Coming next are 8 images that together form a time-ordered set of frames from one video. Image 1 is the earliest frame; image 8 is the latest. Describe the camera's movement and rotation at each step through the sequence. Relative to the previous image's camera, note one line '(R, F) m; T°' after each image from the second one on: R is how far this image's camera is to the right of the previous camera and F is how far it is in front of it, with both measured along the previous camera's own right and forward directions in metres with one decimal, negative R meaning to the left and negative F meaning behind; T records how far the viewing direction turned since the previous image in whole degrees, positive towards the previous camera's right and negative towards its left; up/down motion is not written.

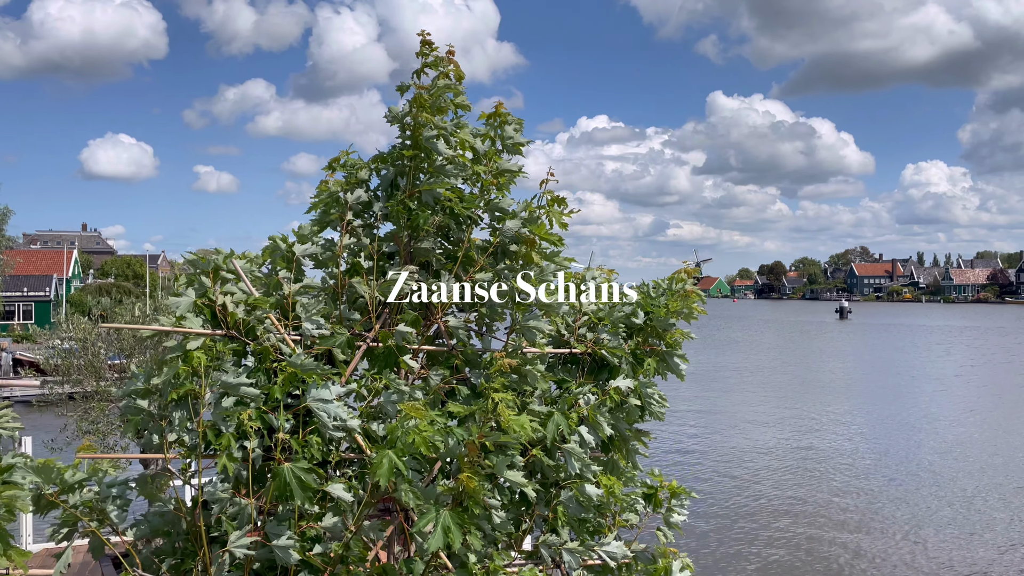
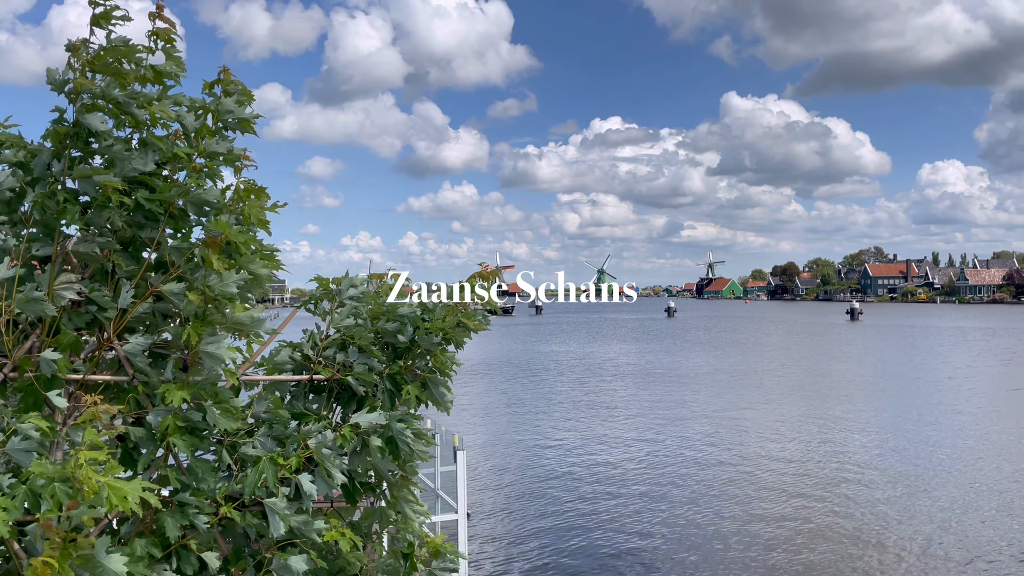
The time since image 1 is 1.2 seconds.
(+0.8, +0.6) m; -1°
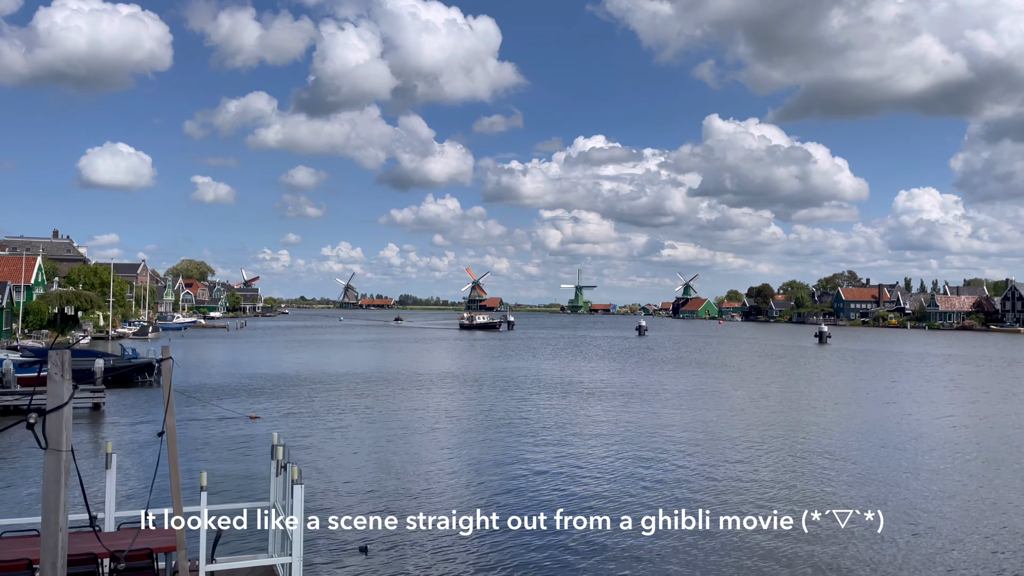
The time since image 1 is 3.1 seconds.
(+1.2, +0.9) m; +1°
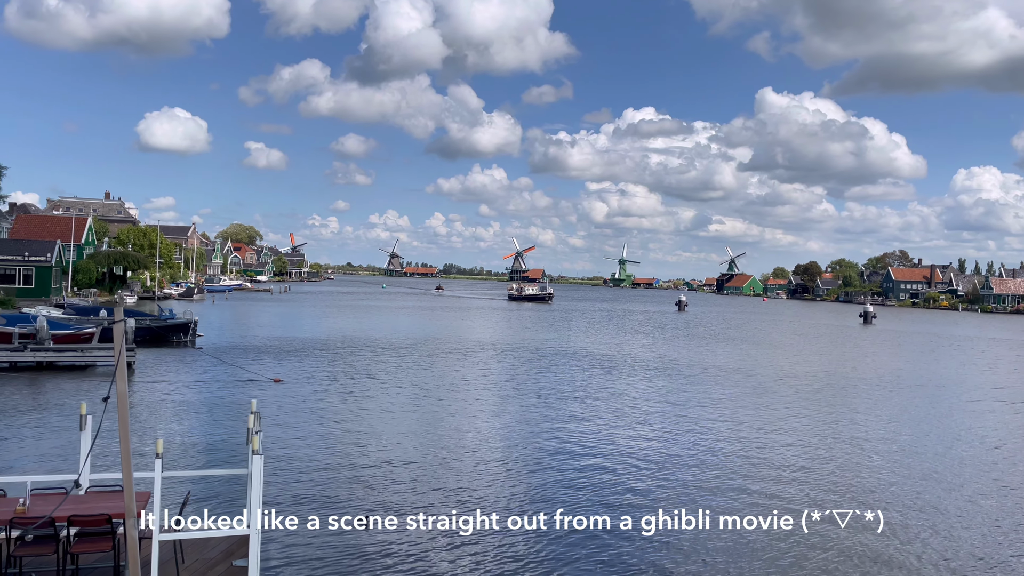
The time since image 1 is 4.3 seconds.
(+0.6, +0.4) m; -3°
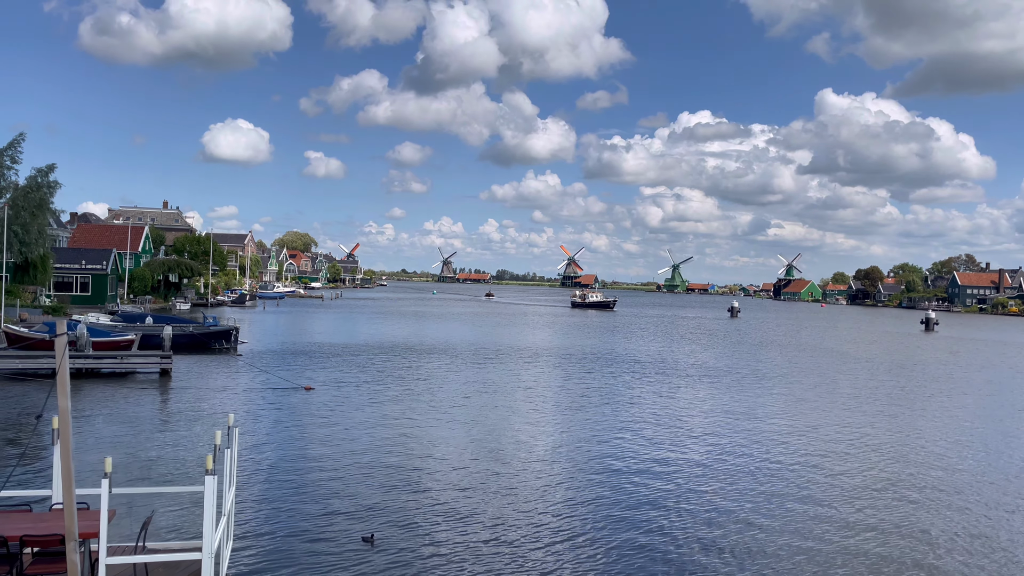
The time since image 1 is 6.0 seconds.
(+0.7, +0.6) m; -4°
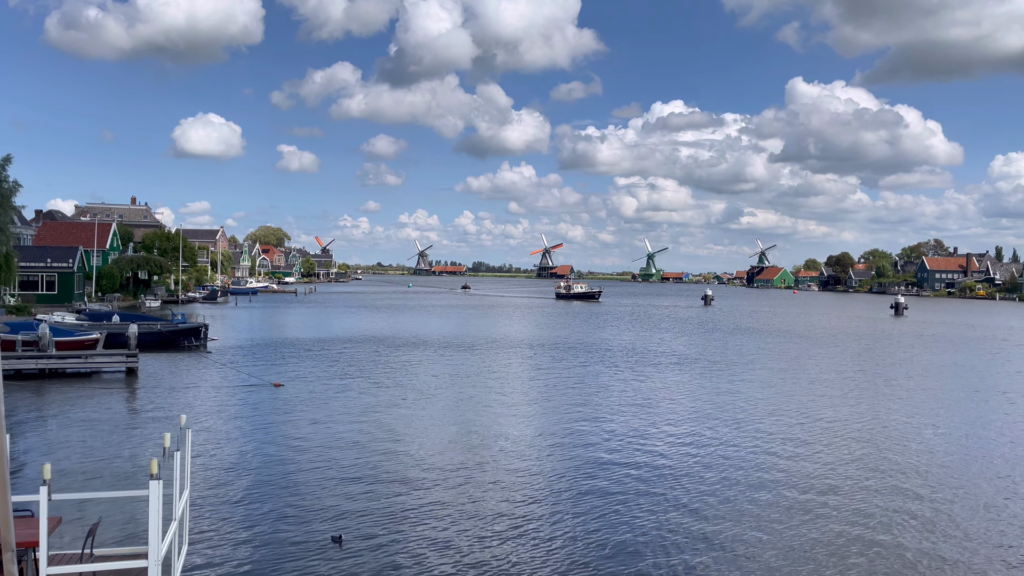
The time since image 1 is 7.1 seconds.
(+0.2, +0.1) m; +2°
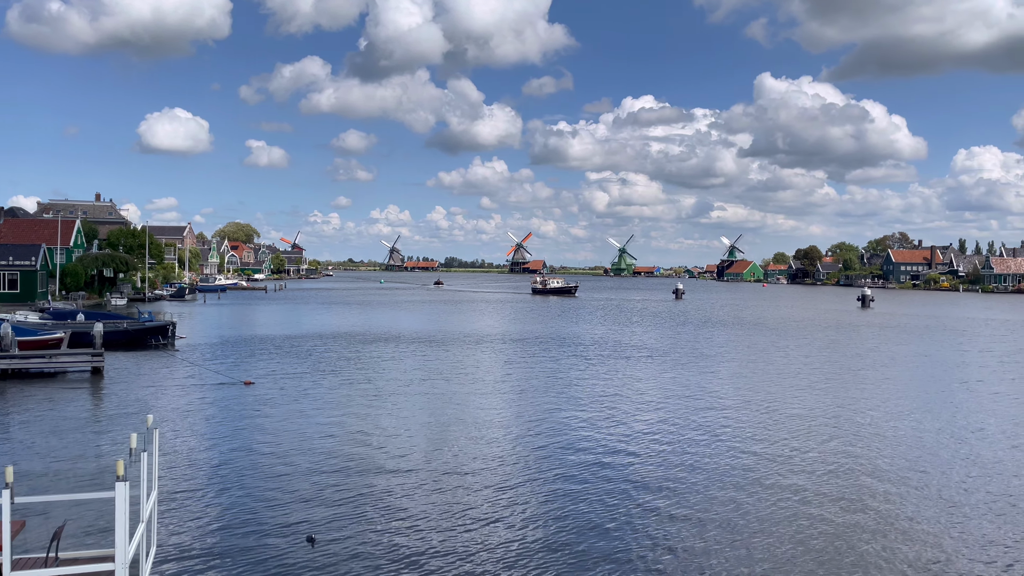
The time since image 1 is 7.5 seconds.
(0.0, 0.0) m; +2°
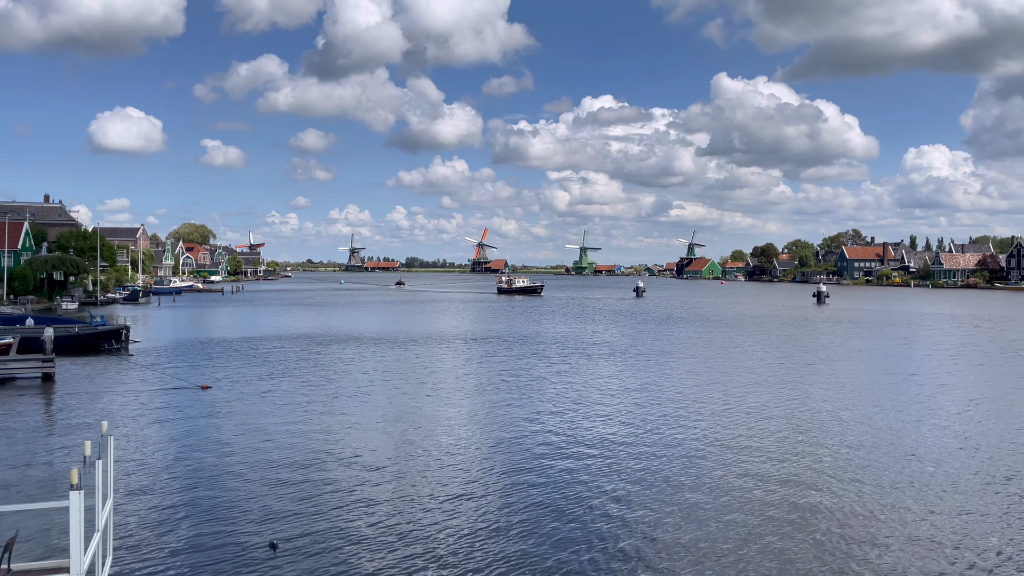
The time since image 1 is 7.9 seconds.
(0.0, 0.0) m; +3°
